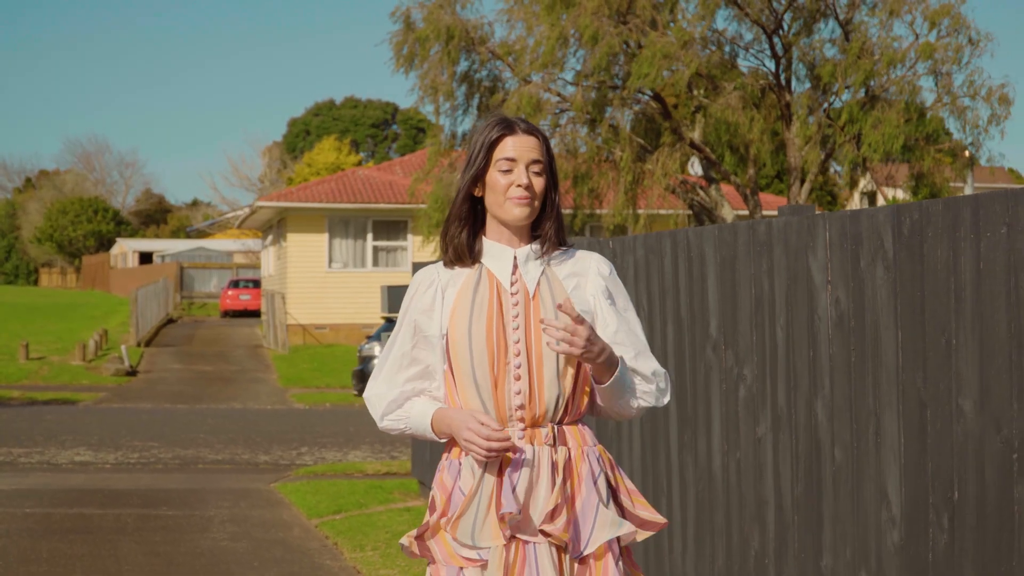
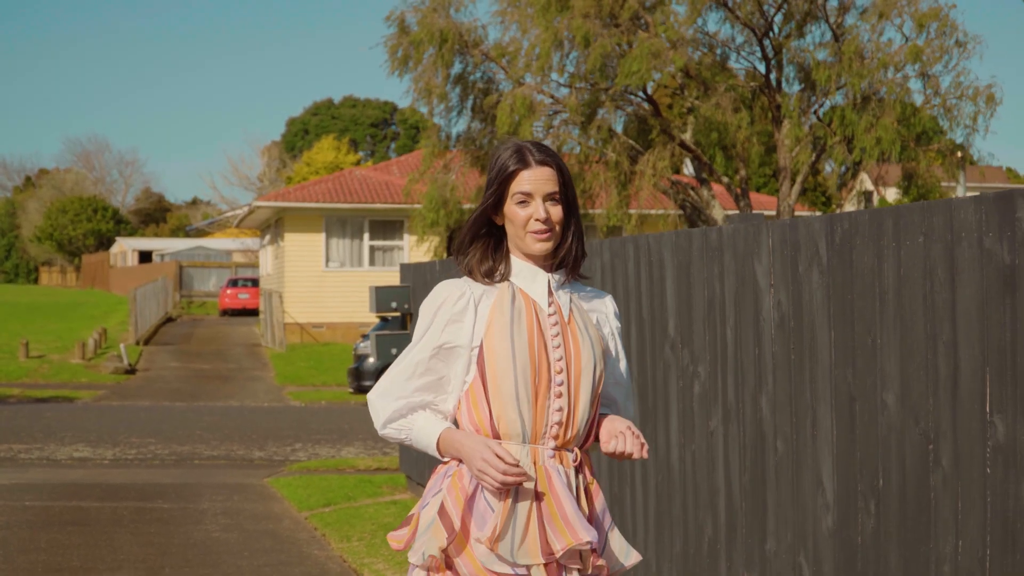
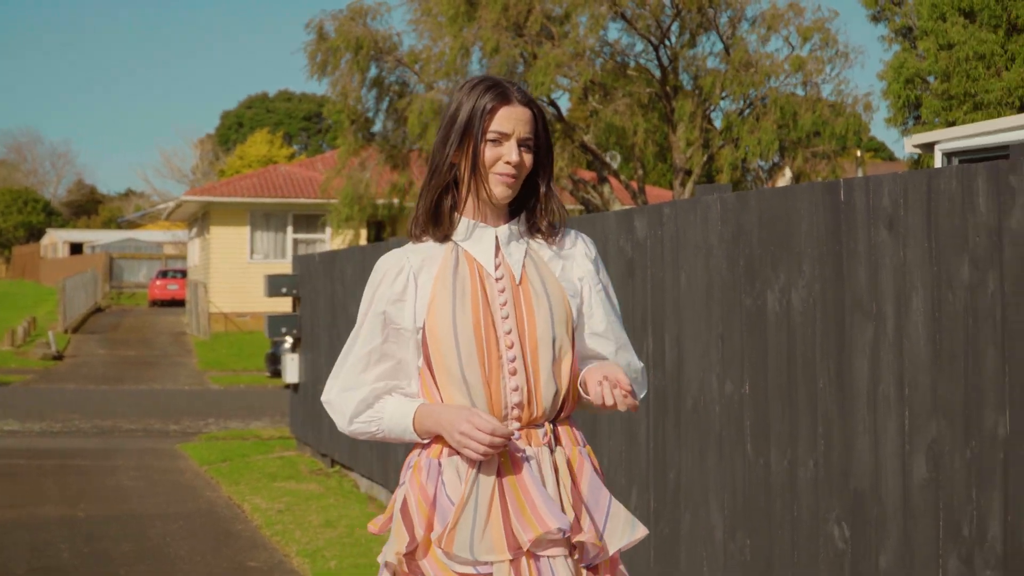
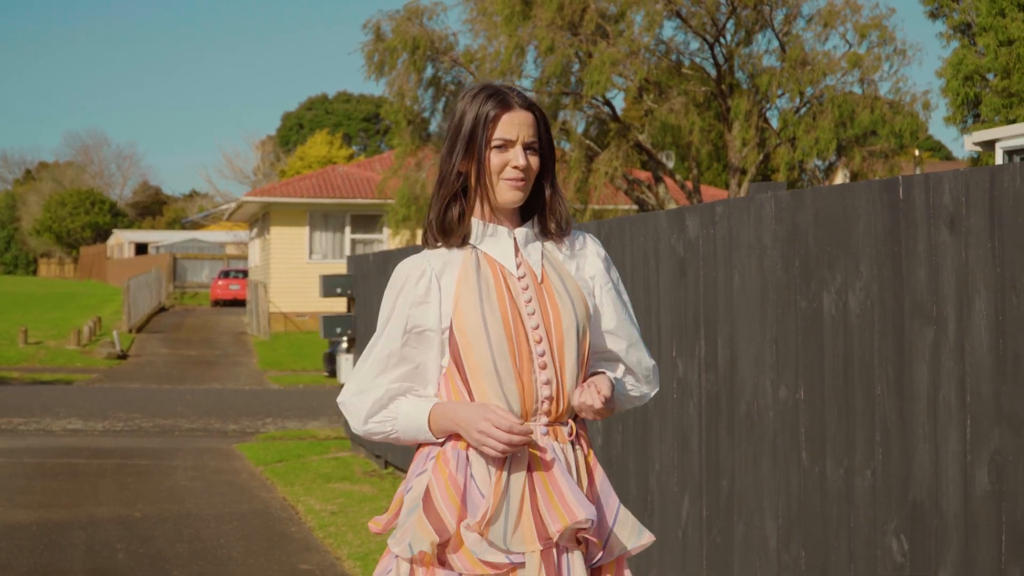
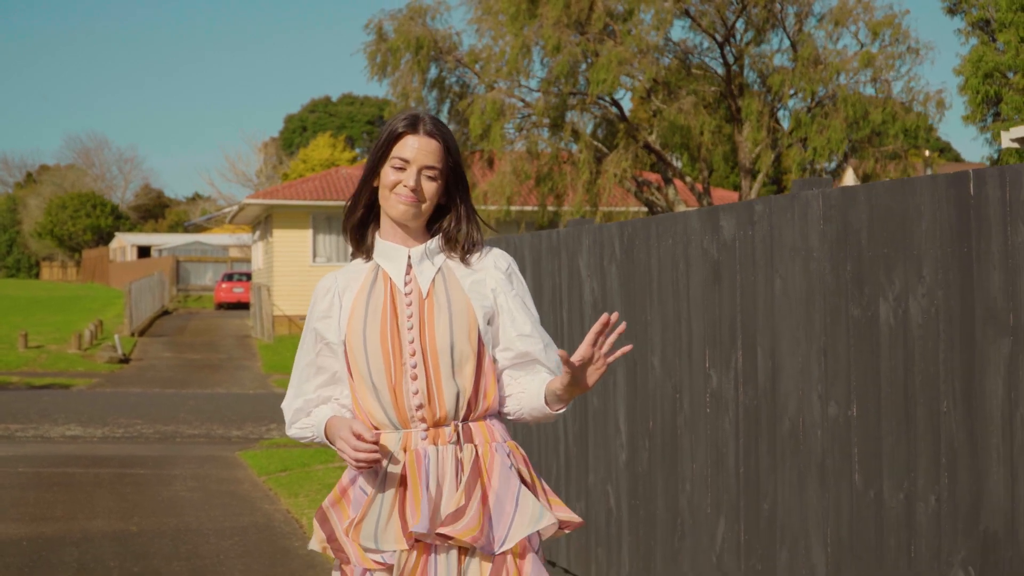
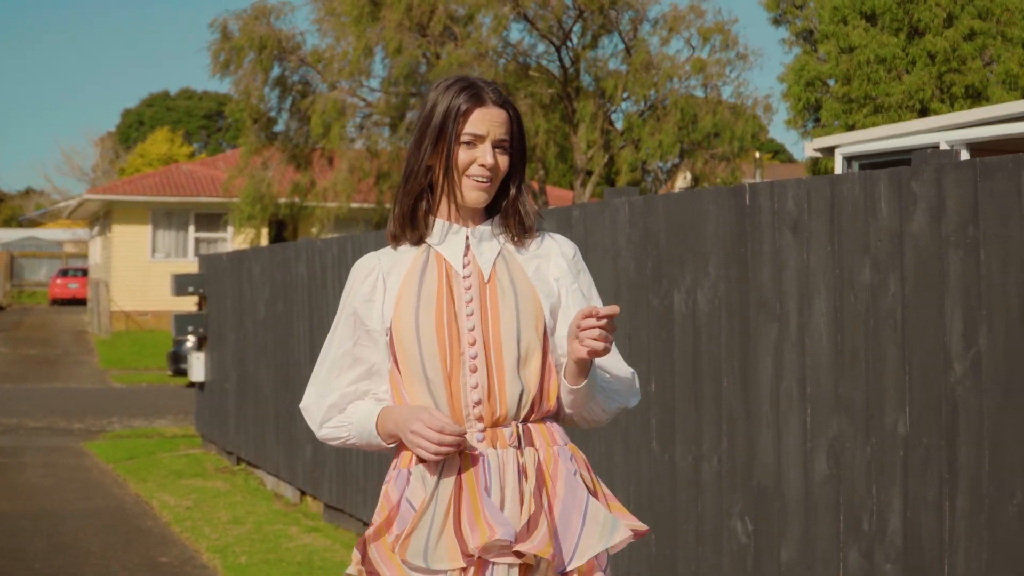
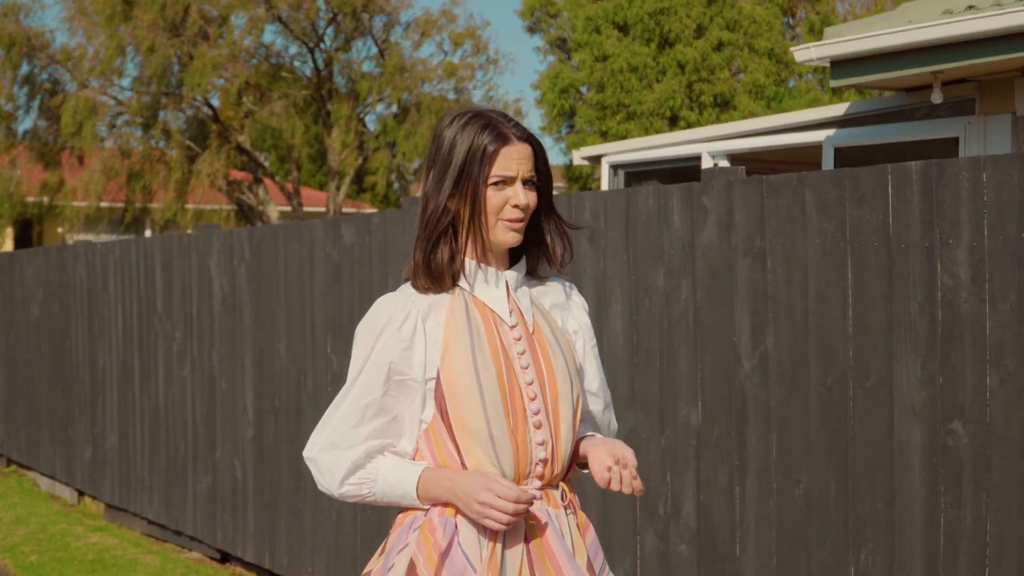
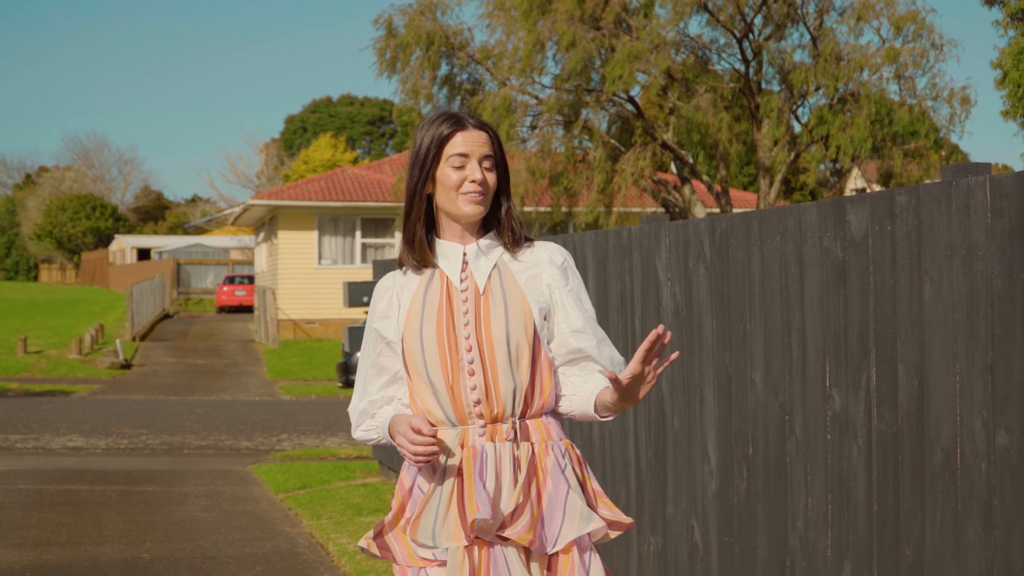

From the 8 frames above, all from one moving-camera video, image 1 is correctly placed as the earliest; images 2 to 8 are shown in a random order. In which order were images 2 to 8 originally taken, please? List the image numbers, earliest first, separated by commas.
2, 8, 5, 4, 3, 6, 7
